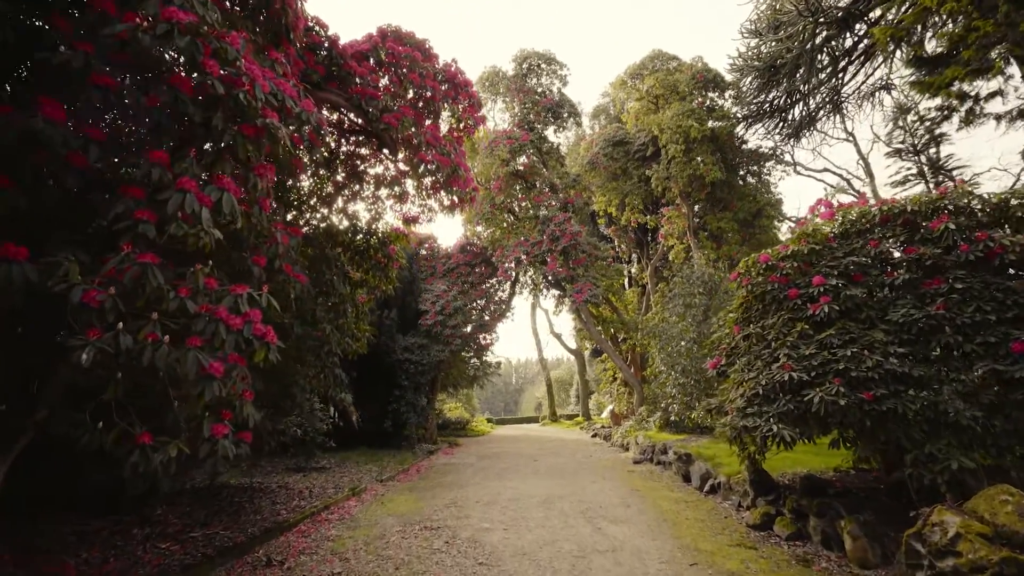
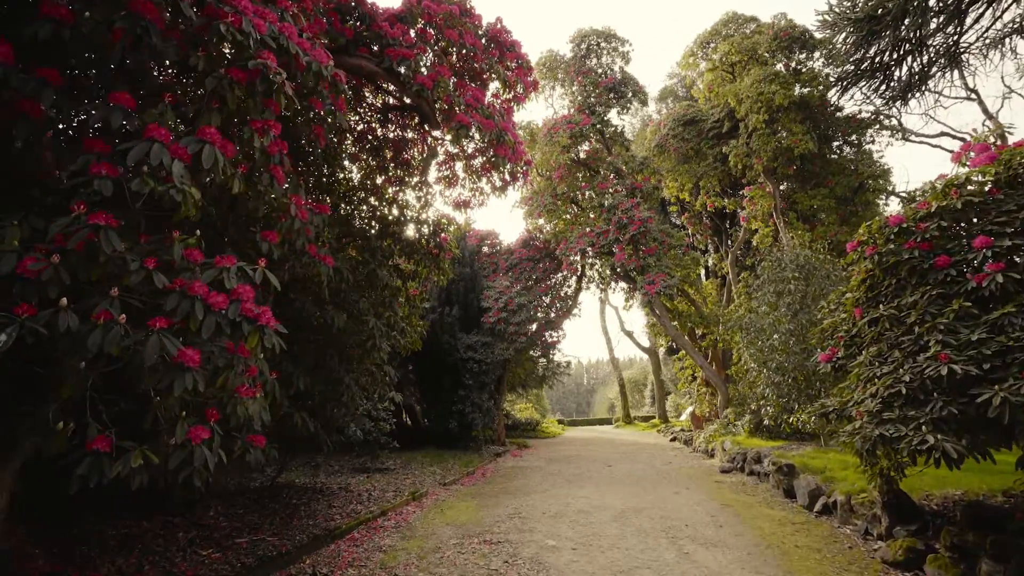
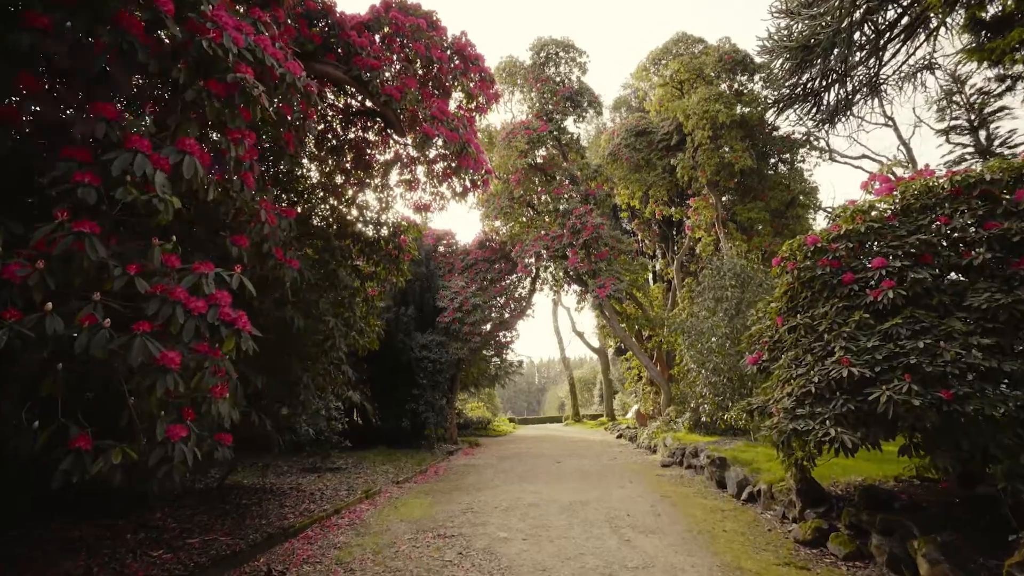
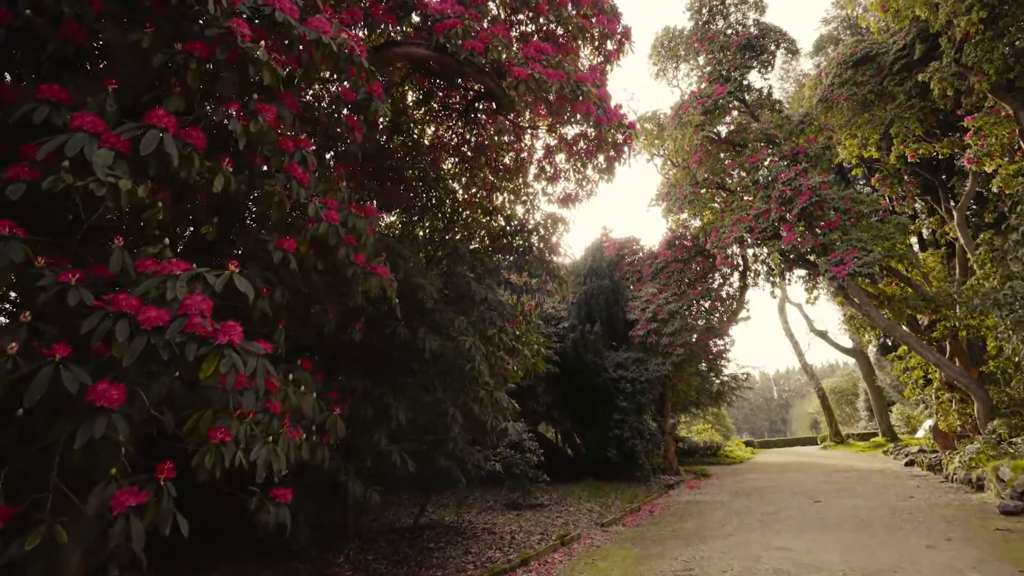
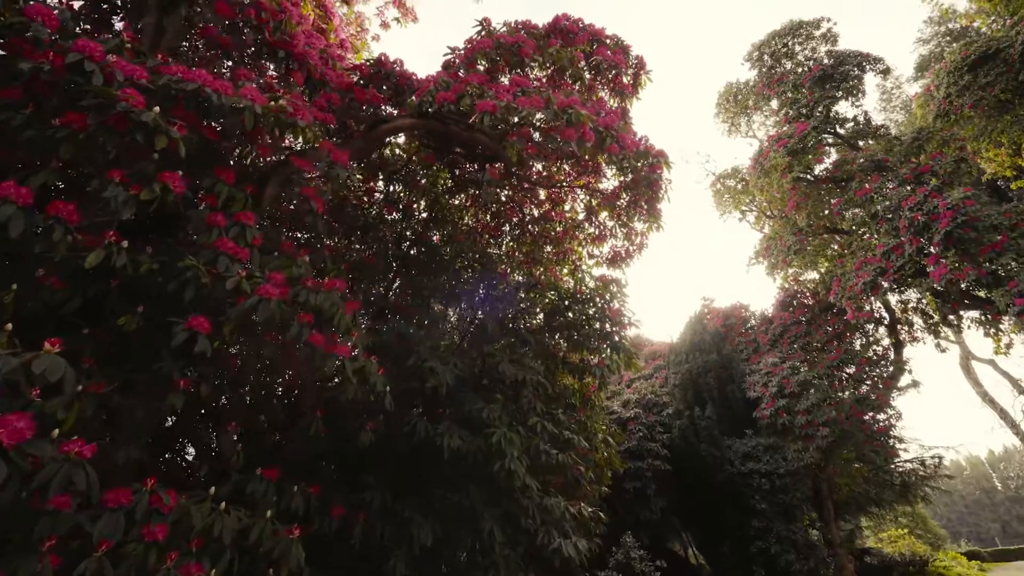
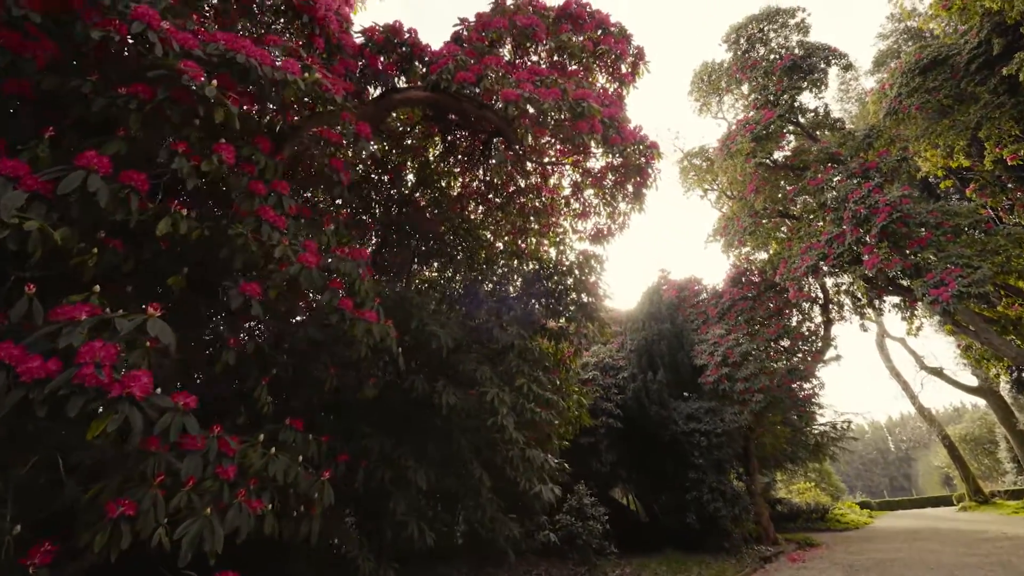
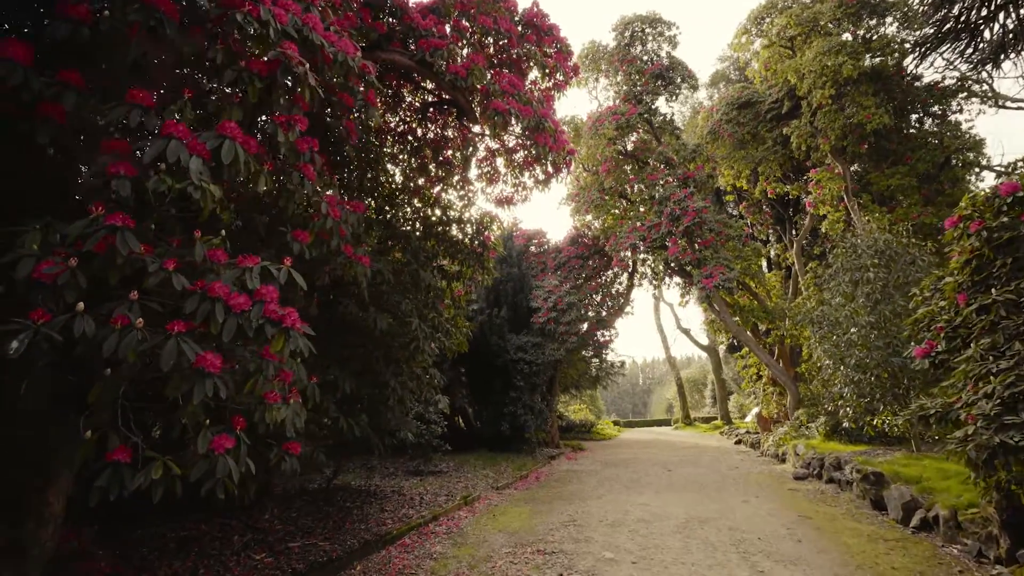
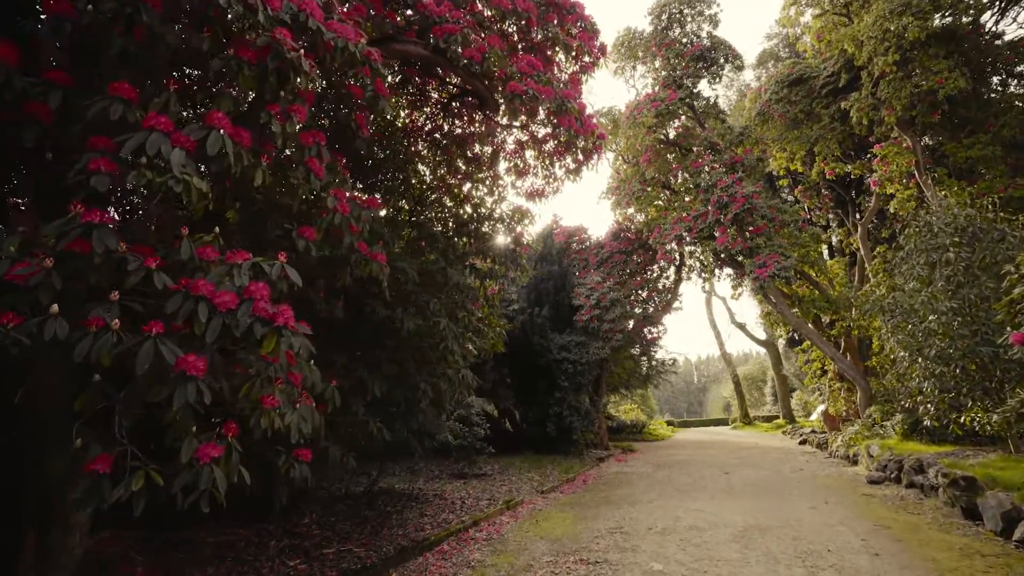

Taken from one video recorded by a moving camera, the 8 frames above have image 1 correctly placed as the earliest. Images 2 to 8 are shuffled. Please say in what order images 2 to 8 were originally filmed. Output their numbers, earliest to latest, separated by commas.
3, 2, 7, 8, 4, 6, 5
